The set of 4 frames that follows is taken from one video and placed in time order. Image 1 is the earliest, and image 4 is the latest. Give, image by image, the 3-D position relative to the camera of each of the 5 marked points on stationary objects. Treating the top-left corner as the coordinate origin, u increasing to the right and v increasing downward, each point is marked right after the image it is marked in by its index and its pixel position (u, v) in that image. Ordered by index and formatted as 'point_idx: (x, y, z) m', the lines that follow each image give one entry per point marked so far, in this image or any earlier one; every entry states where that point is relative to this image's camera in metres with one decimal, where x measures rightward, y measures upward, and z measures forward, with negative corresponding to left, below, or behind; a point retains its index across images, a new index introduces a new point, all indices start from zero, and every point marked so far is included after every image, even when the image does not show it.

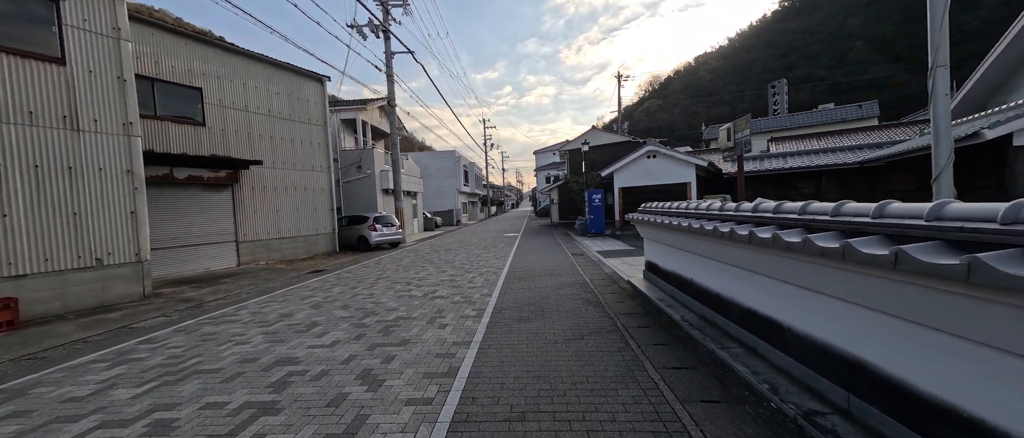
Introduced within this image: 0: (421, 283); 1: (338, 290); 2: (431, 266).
0: (-2.0, -1.4, +7.3) m
1: (-3.7, -1.5, +7.0) m
2: (-2.3, -1.3, +9.3) m
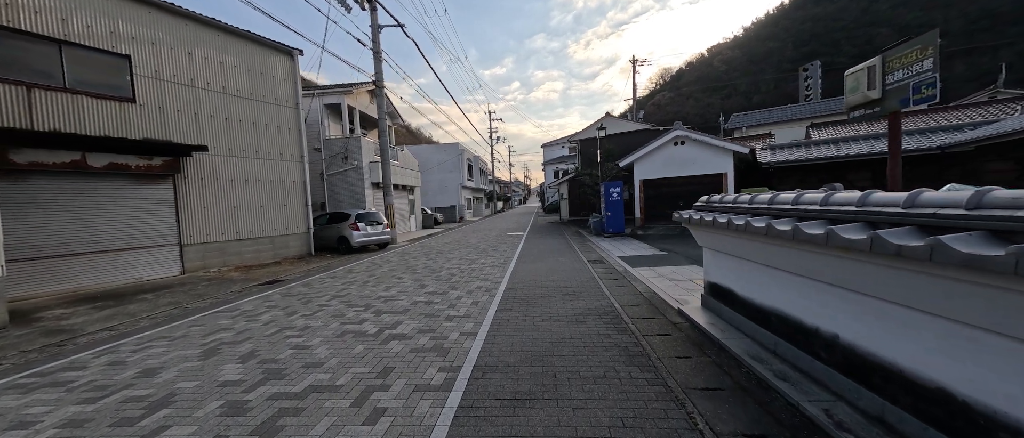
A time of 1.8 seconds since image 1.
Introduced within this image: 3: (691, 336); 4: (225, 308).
0: (-2.0, -1.4, +5.3) m
1: (-3.7, -1.5, +5.0) m
2: (-2.2, -1.3, +7.3) m
3: (+2.0, -1.3, +3.8) m
4: (-5.0, -1.6, +5.8) m
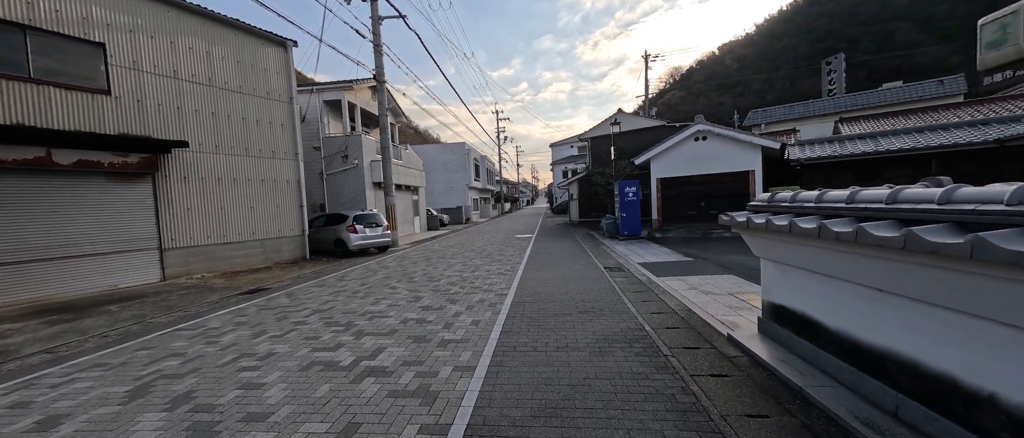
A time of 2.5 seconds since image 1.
0: (-1.9, -1.4, +4.5) m
1: (-3.6, -1.6, +4.2) m
2: (-2.1, -1.4, +6.5) m
3: (+2.1, -1.4, +2.8) m
4: (-4.9, -1.6, +5.0) m
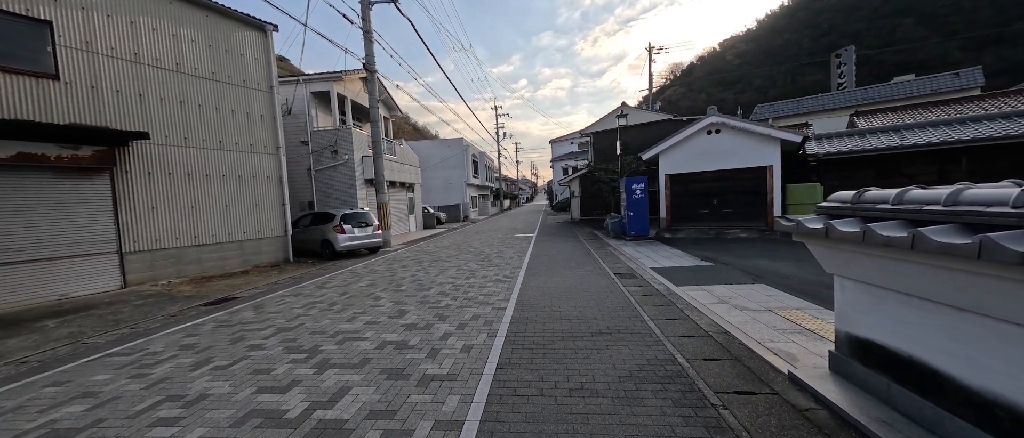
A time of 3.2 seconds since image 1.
0: (-1.9, -1.5, +3.7) m
1: (-3.6, -1.6, +3.4) m
2: (-2.1, -1.4, +5.7) m
3: (+2.1, -1.4, +2.0) m
4: (-4.9, -1.6, +4.2) m
